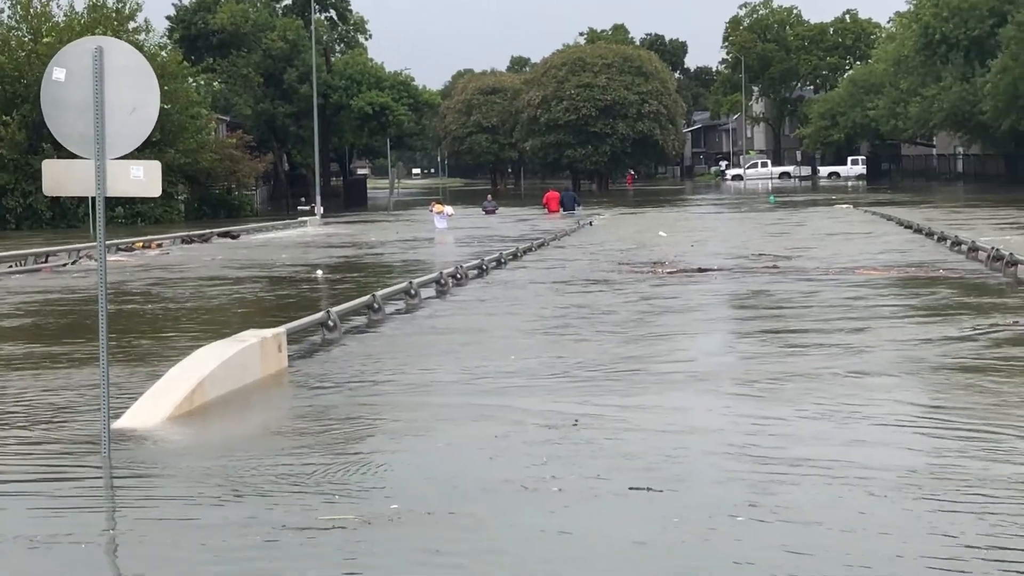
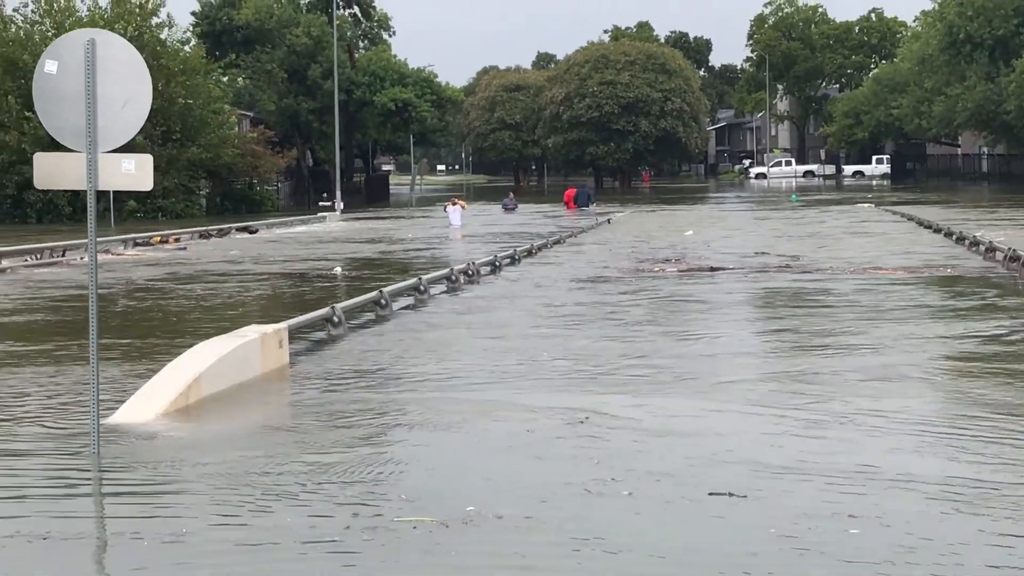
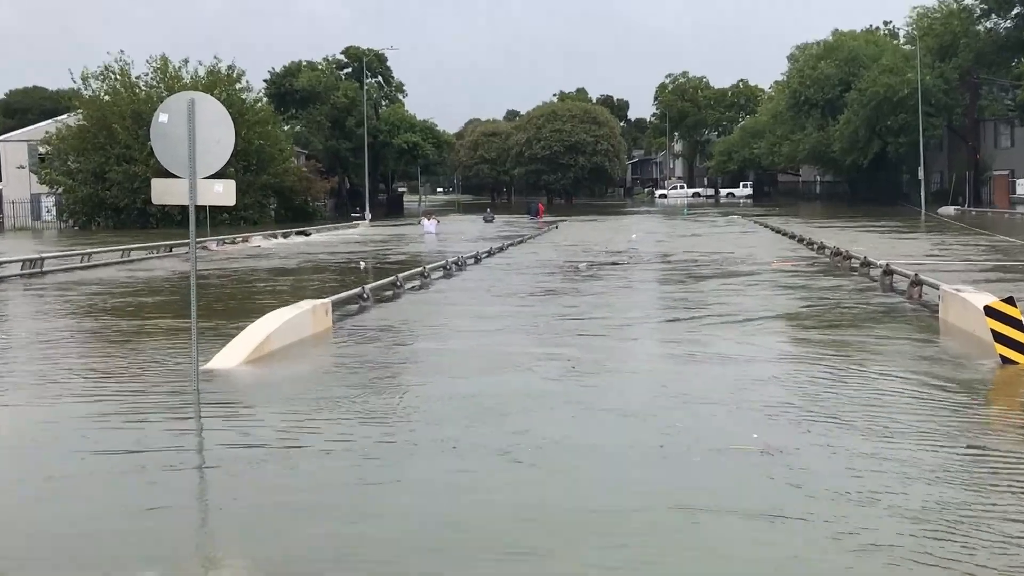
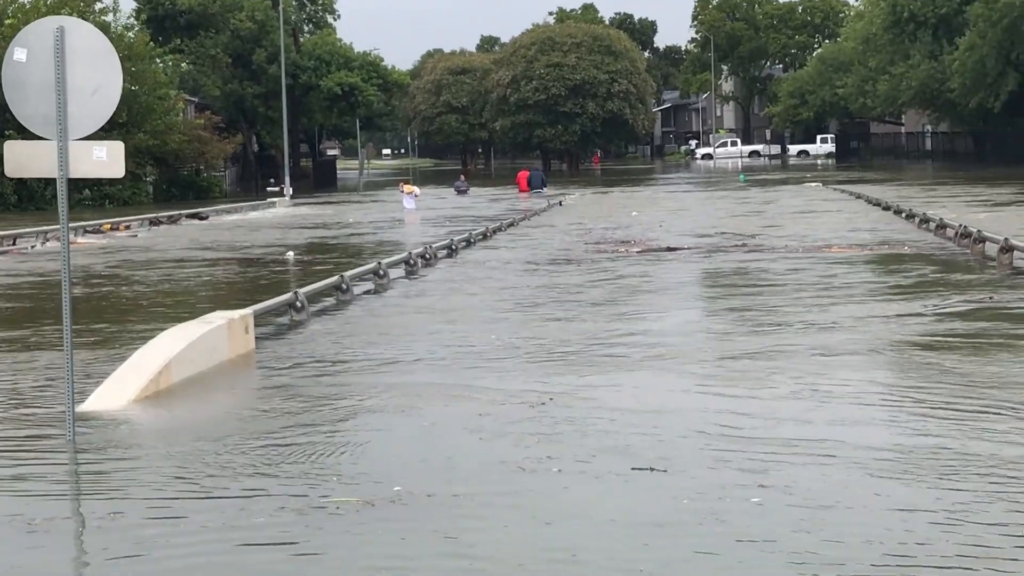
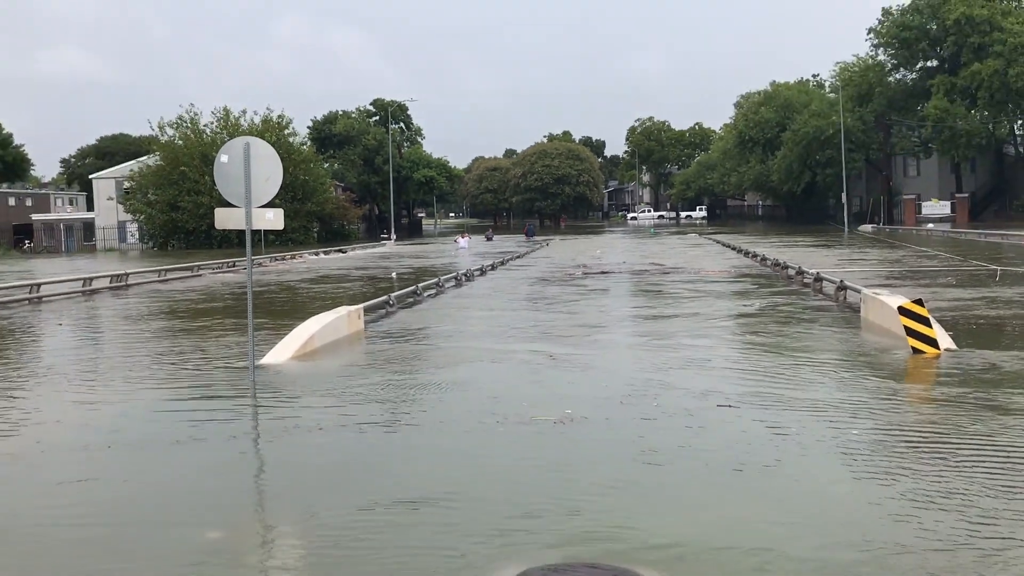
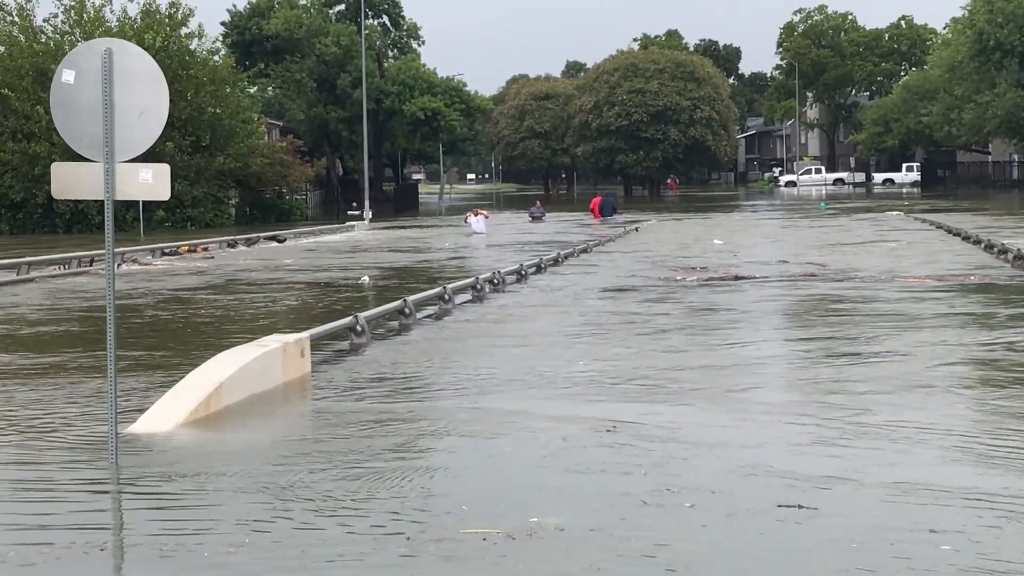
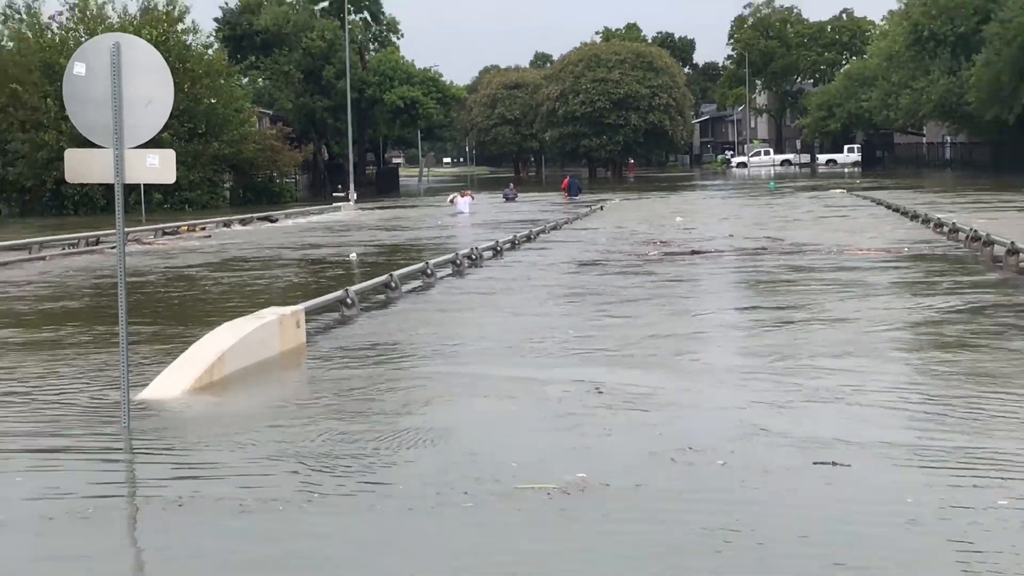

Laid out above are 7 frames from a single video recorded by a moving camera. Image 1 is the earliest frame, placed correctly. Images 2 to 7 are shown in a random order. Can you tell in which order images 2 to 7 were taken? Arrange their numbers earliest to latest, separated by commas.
4, 2, 6, 7, 5, 3
